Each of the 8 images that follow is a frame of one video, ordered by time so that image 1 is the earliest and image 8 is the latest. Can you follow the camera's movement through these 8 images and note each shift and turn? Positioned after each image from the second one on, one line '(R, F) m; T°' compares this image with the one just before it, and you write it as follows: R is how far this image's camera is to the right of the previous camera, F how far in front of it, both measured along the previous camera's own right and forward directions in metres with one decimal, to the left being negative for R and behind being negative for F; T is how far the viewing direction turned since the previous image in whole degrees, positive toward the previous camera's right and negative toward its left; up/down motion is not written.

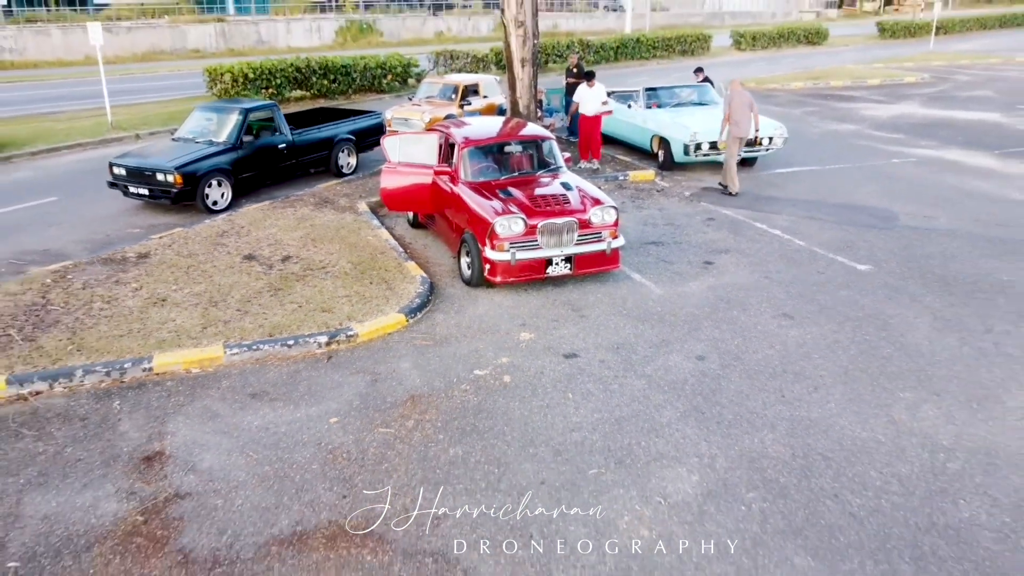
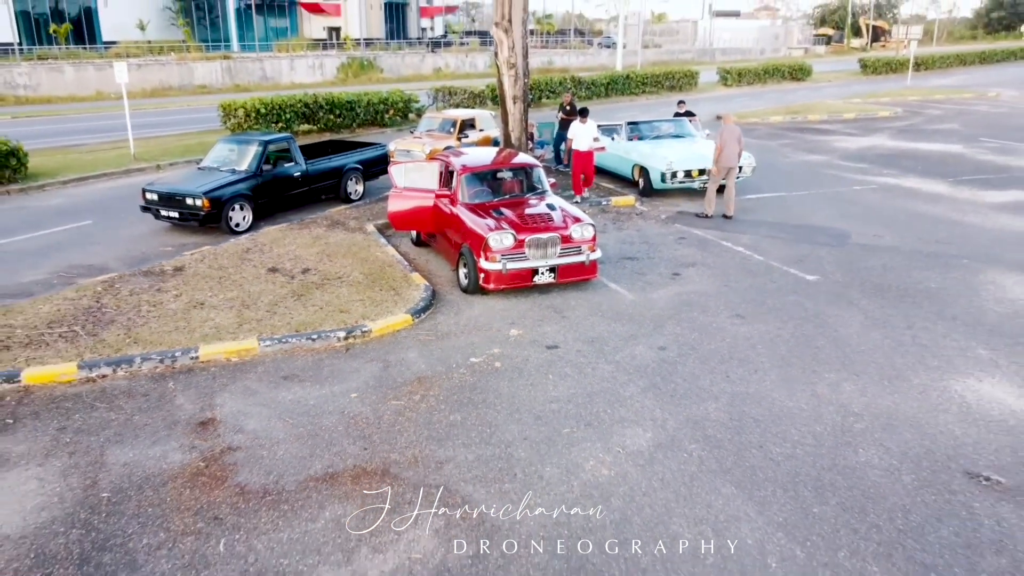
(+0.1, -1.1) m; 0°
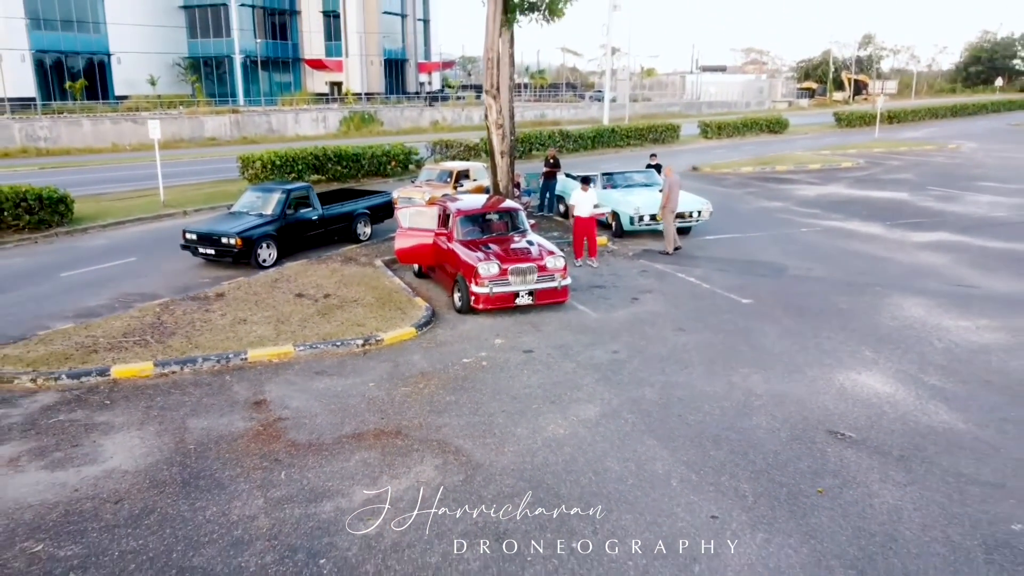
(+0.1, -1.8) m; 0°
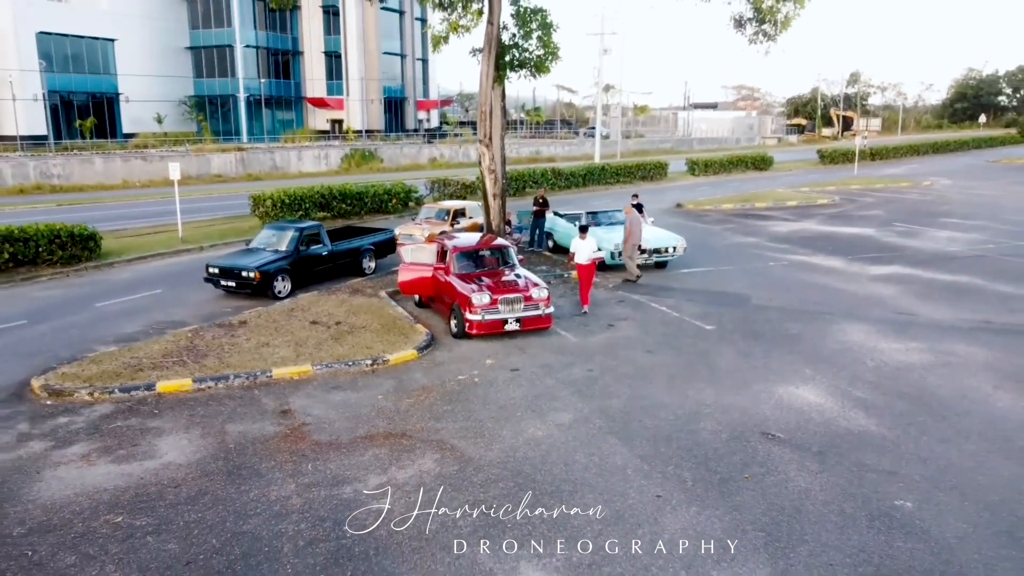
(+0.1, -1.4) m; 0°
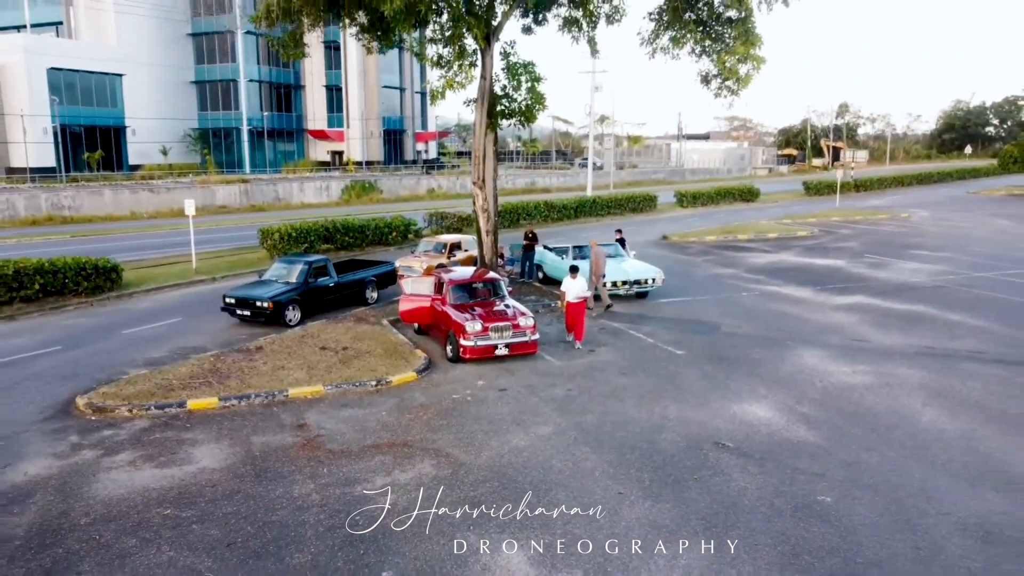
(+0.1, -1.3) m; 0°
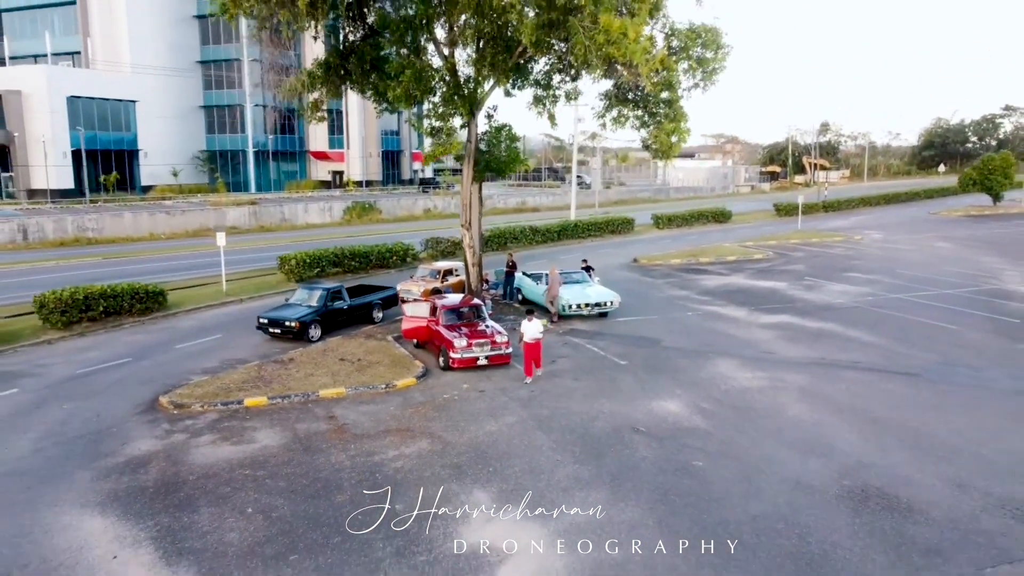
(+0.4, -3.6) m; 0°
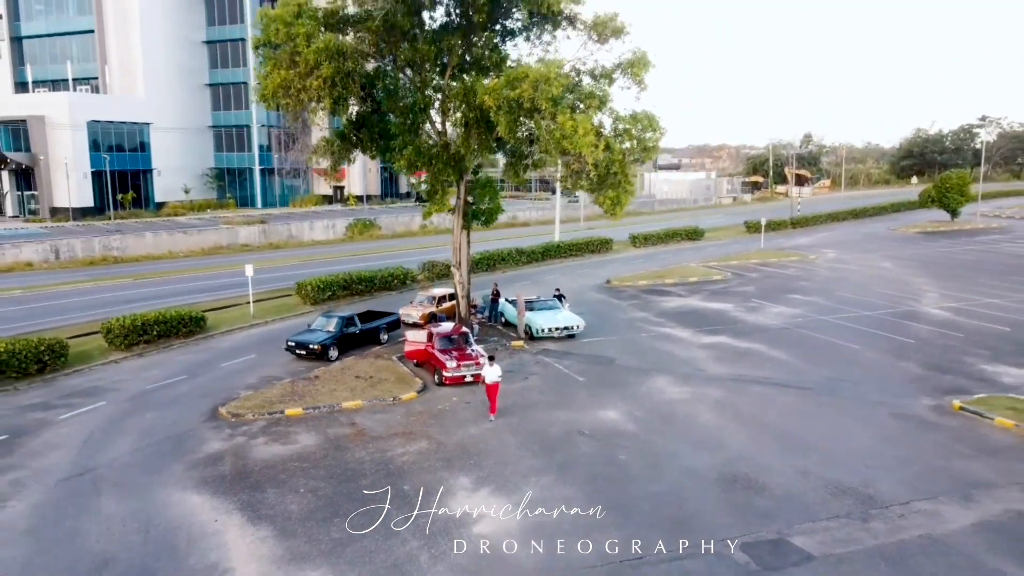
(+0.4, -4.3) m; 0°
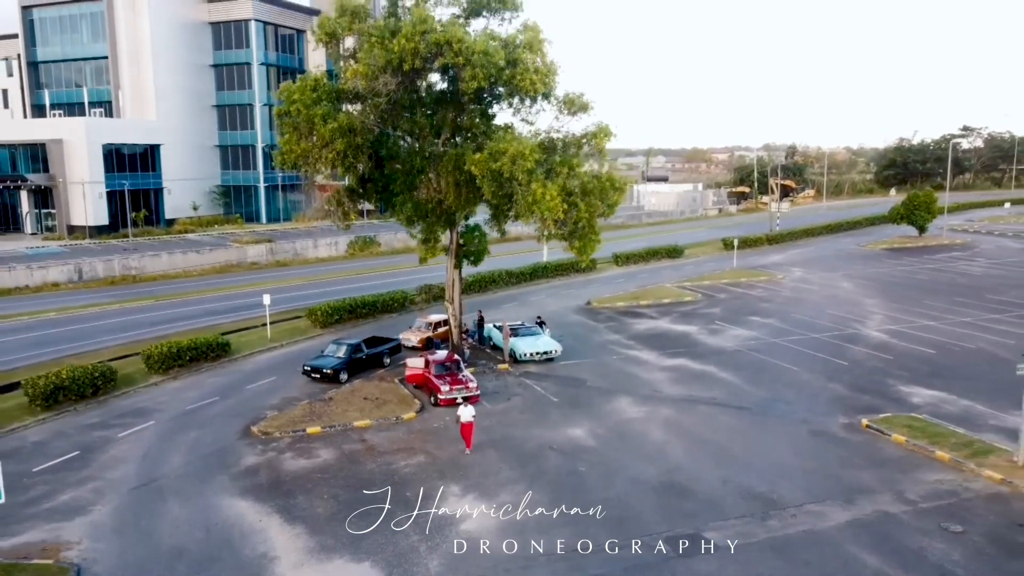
(+0.4, -3.7) m; 0°
